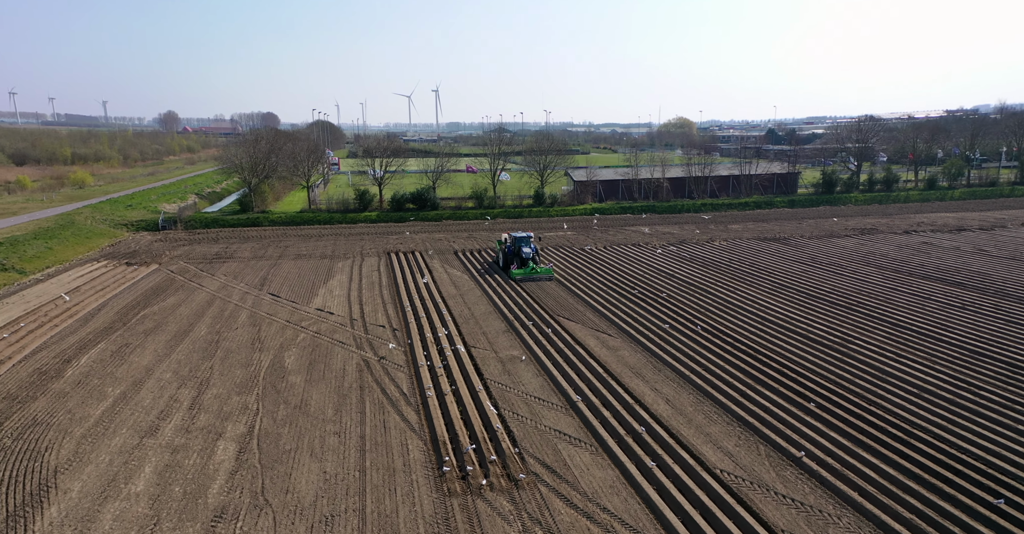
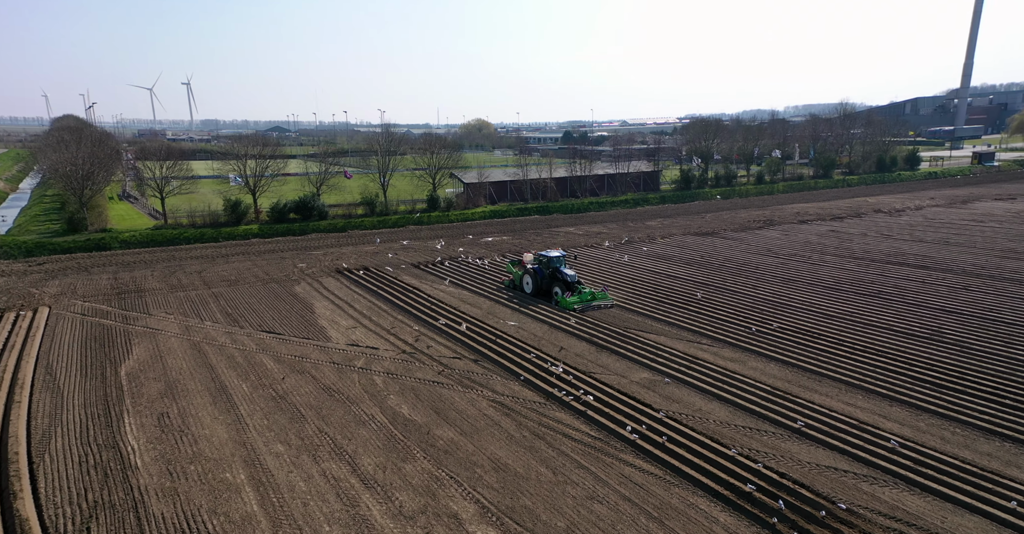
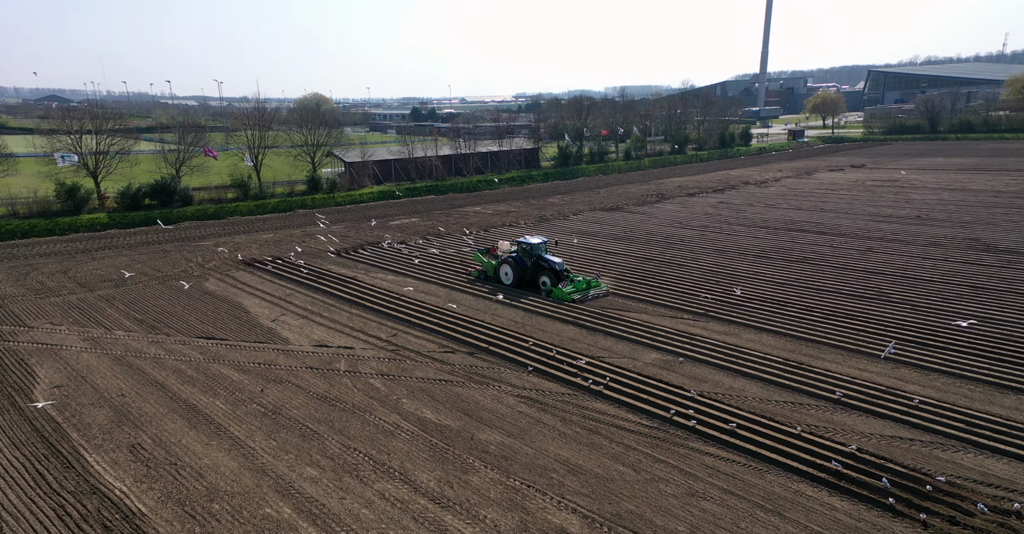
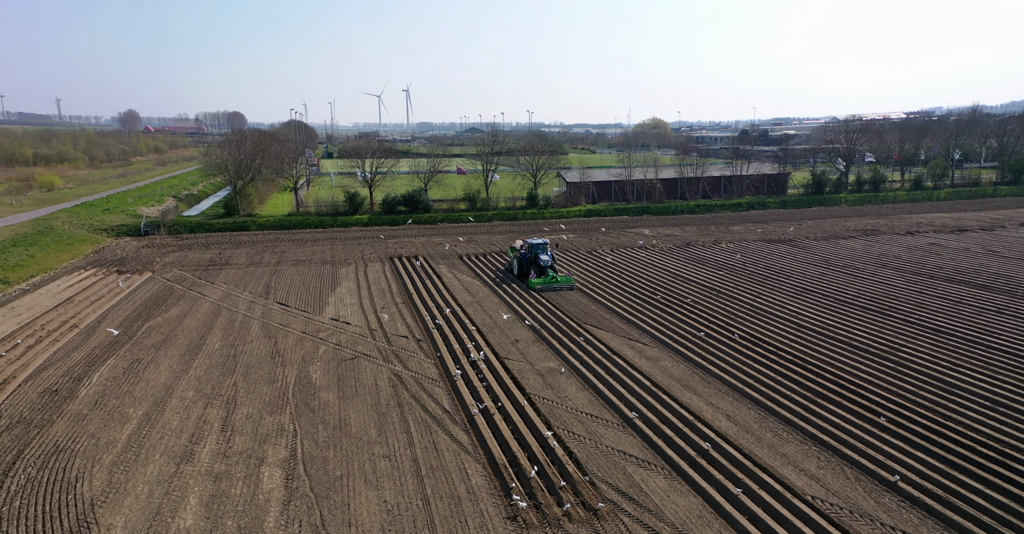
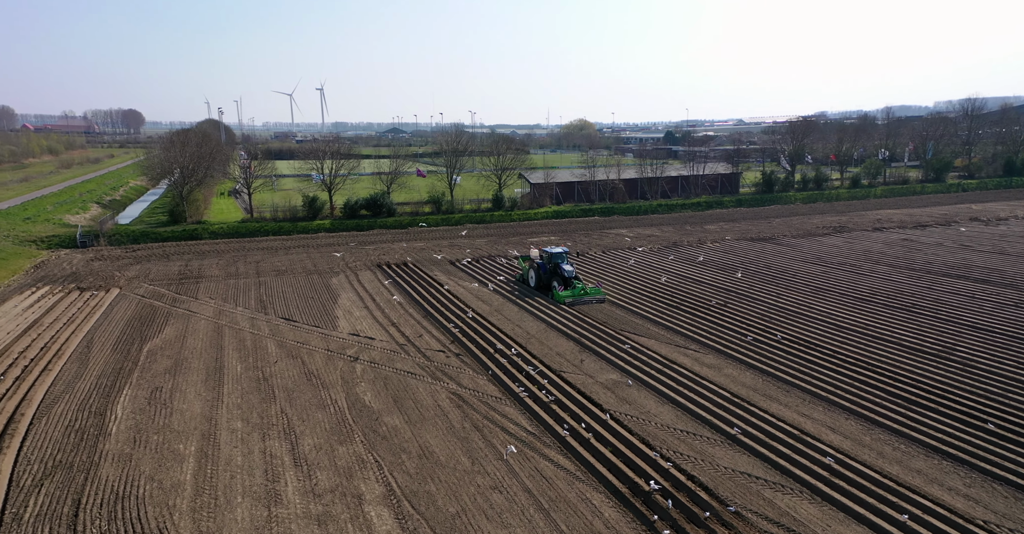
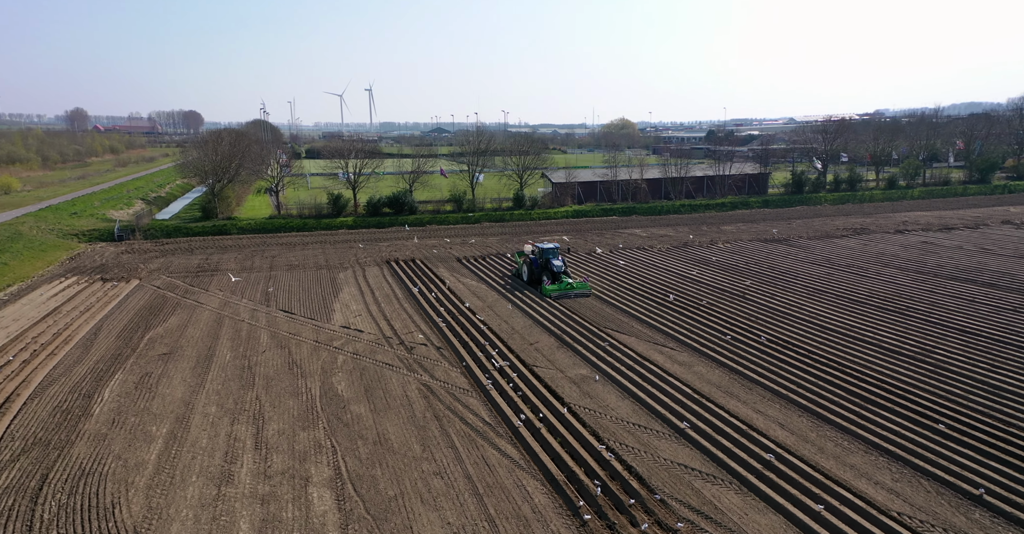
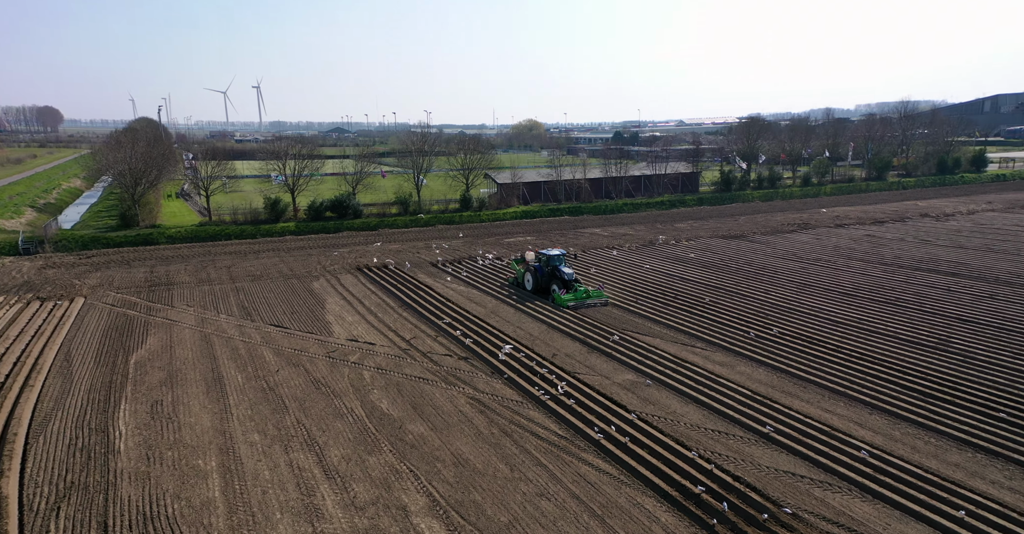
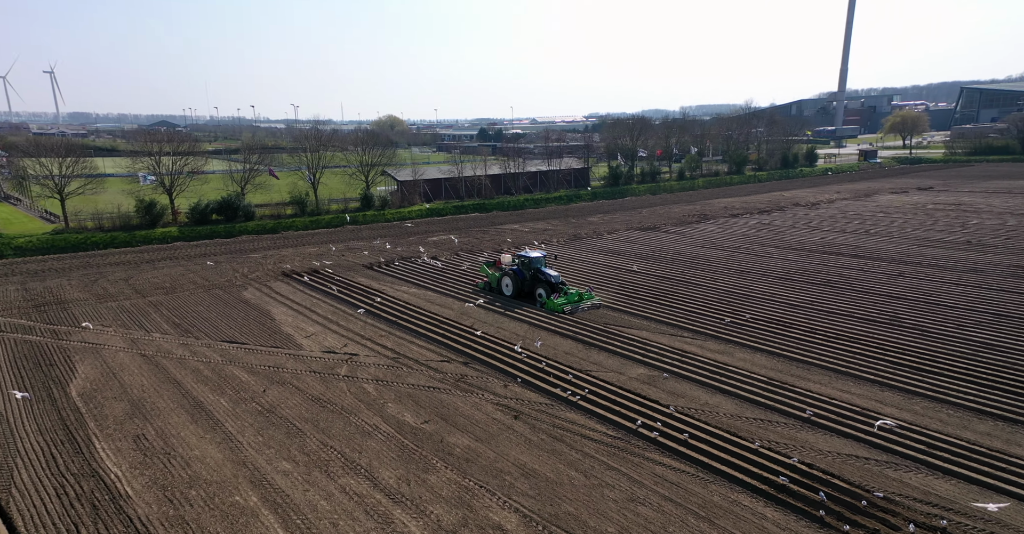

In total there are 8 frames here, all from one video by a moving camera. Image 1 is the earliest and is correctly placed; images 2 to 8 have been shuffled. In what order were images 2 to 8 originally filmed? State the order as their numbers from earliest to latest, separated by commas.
4, 6, 5, 7, 2, 8, 3
